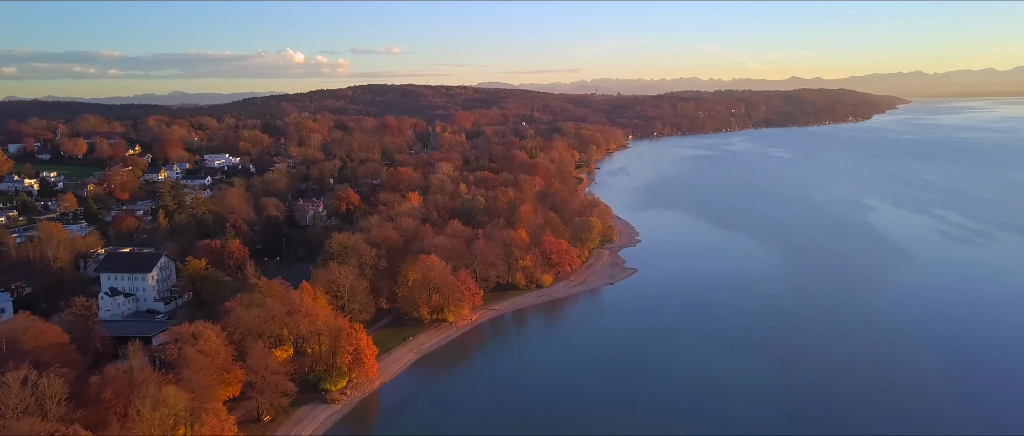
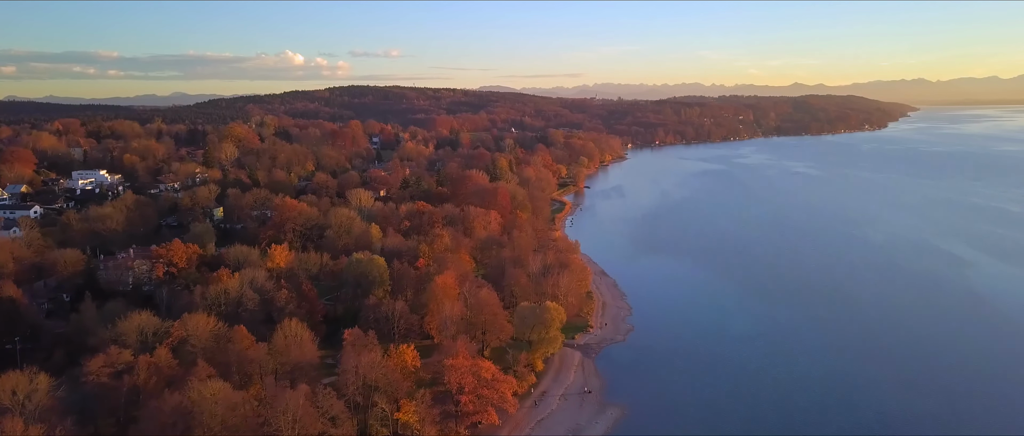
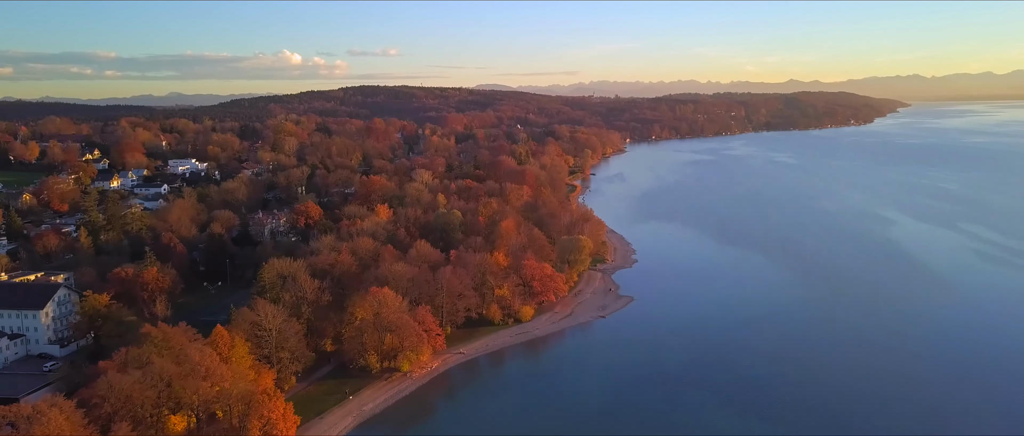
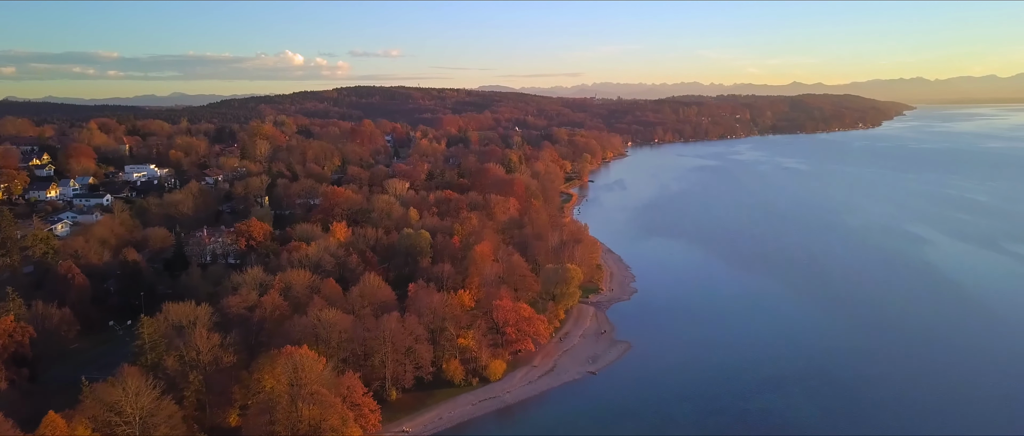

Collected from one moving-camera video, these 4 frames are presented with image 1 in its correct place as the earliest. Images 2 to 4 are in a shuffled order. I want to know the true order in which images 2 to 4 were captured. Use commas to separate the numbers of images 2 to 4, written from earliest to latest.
3, 4, 2
